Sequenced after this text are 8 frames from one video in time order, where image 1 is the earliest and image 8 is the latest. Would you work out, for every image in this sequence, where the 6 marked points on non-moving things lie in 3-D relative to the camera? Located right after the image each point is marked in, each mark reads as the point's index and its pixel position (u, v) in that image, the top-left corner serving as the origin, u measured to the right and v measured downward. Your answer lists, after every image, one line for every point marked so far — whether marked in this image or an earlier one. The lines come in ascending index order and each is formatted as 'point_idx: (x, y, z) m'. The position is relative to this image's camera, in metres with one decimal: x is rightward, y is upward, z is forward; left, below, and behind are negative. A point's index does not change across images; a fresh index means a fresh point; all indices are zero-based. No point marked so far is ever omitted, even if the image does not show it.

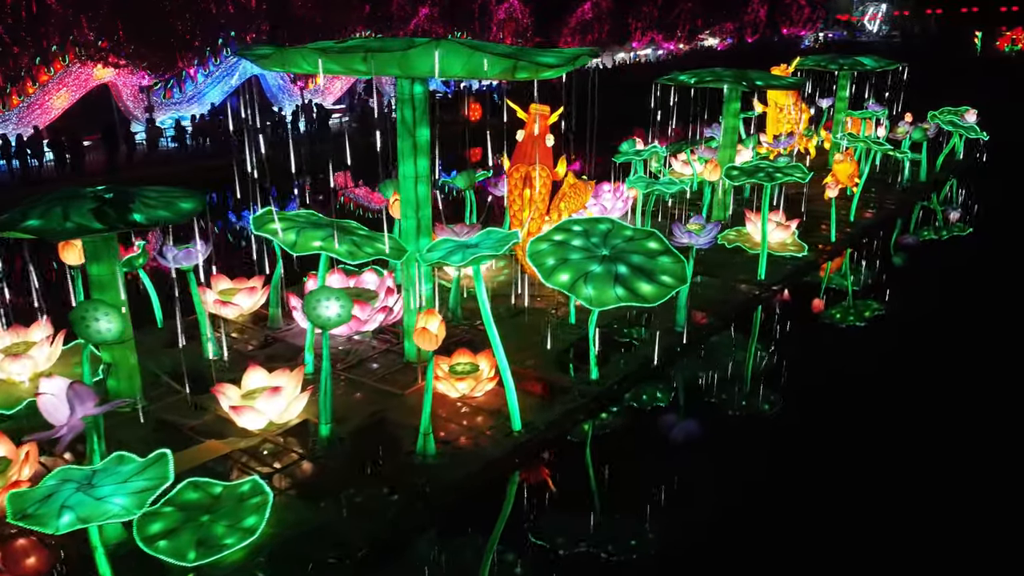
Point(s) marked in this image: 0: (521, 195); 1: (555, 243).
0: (0.0, +0.6, +5.9) m
1: (+0.2, +0.2, +4.6) m
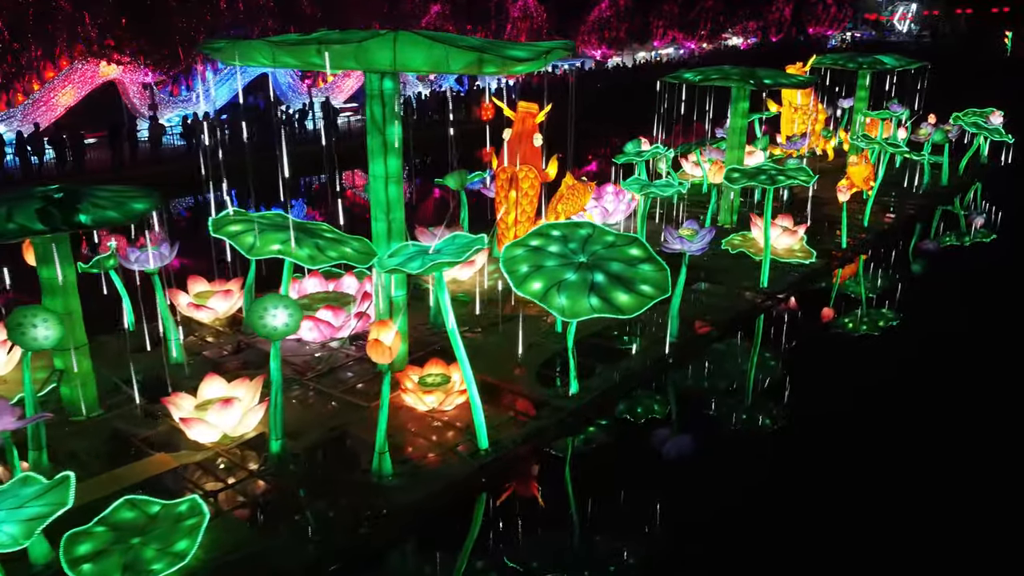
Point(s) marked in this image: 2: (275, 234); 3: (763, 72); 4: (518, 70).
0: (0.0, +0.6, +5.6) m
1: (+0.1, +0.2, +4.3) m
2: (-1.1, +0.3, +4.3) m
3: (+2.1, +1.8, +7.6) m
4: (0.0, +0.9, +3.8) m
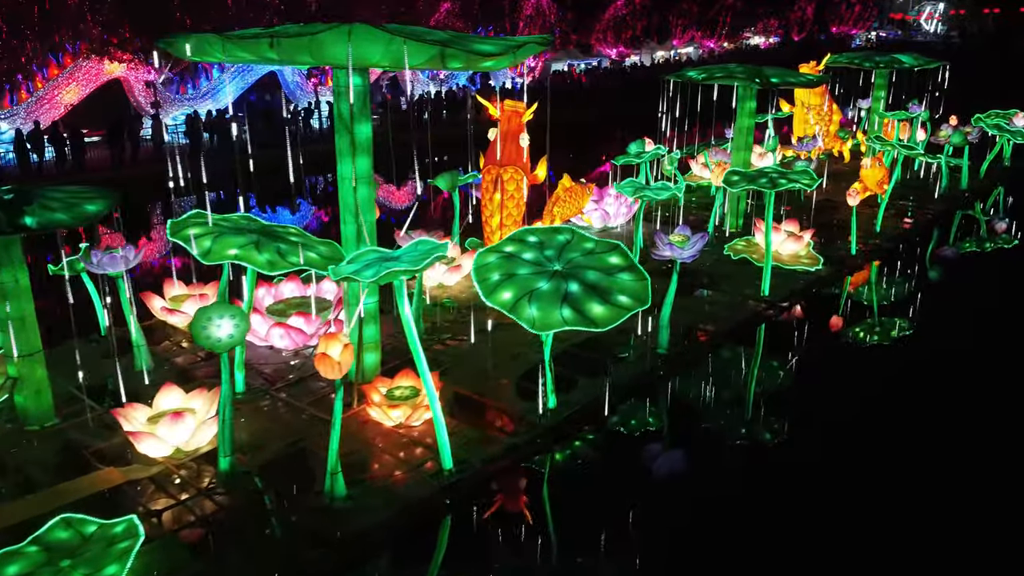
0: (-0.1, +0.5, +5.4) m
1: (0.0, +0.1, +4.0) m
2: (-1.3, +0.2, +4.1) m
3: (+2.1, +1.8, +7.3) m
4: (-0.1, +0.9, +3.6) m
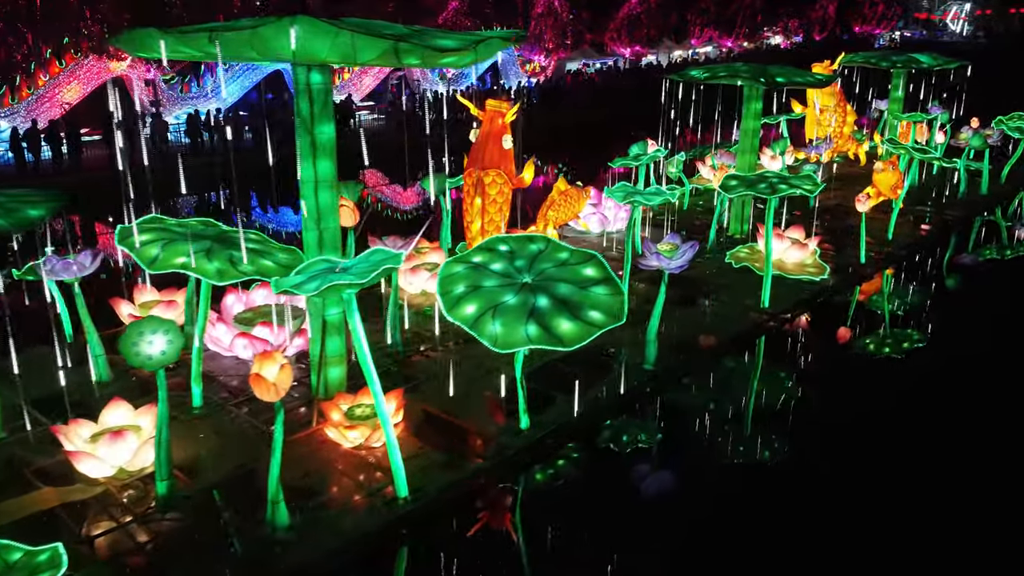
0: (-0.2, +0.5, +5.1) m
1: (-0.2, +0.1, +3.8) m
2: (-1.4, +0.2, +3.8) m
3: (+2.1, +1.7, +7.0) m
4: (-0.2, +0.8, +3.3) m
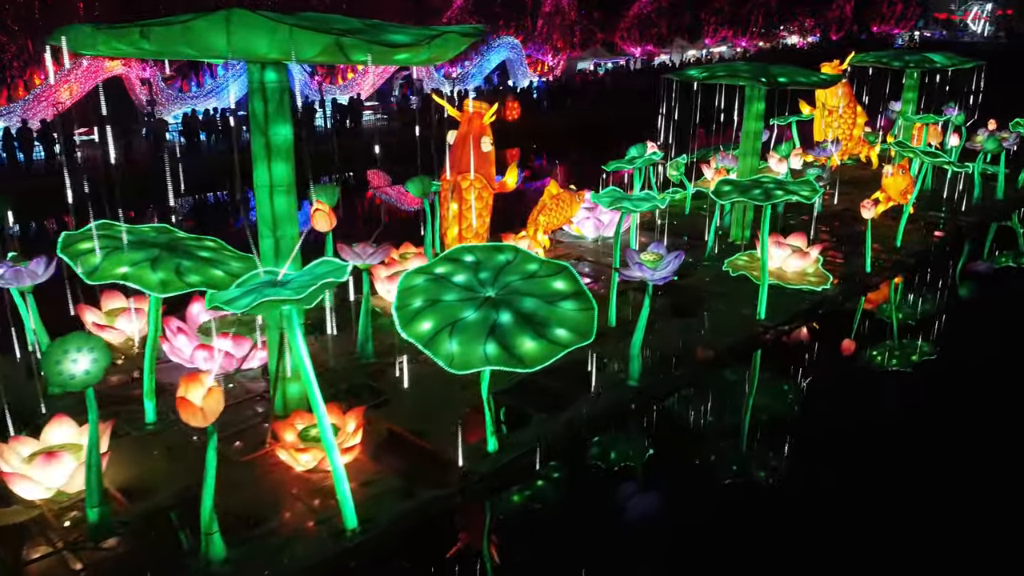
0: (-0.3, +0.4, +4.8) m
1: (-0.3, 0.0, +3.5) m
2: (-1.5, +0.1, +3.6) m
3: (+2.0, +1.6, +6.7) m
4: (-0.4, +0.8, +3.1) m
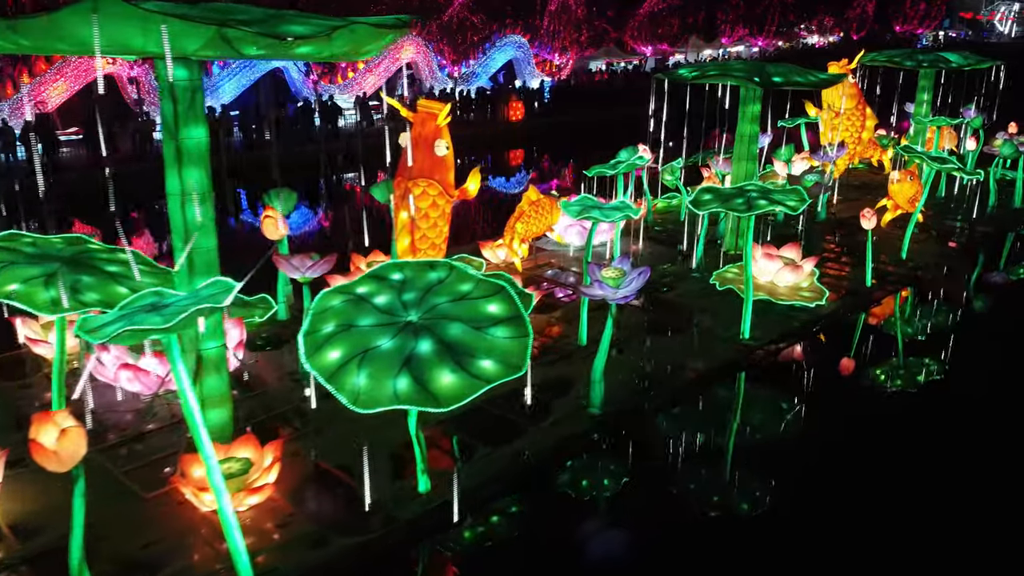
0: (-0.6, +0.3, +4.5) m
1: (-0.6, 0.0, +3.1) m
2: (-1.8, +0.1, +3.3) m
3: (+1.8, +1.5, +6.3) m
4: (-0.7, +0.7, +2.7) m
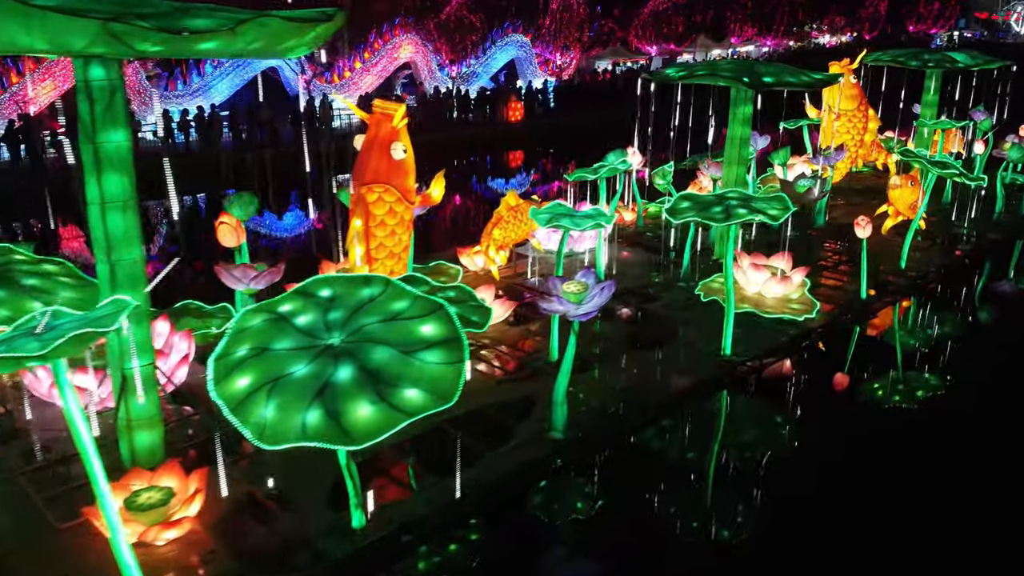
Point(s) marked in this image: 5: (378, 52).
0: (-0.7, +0.3, +4.2) m
1: (-0.8, -0.1, +2.9) m
2: (-2.0, 0.0, +3.0) m
3: (+1.7, +1.5, +6.0) m
4: (-0.9, +0.6, +2.4) m
5: (-2.4, +4.1, +15.5) m
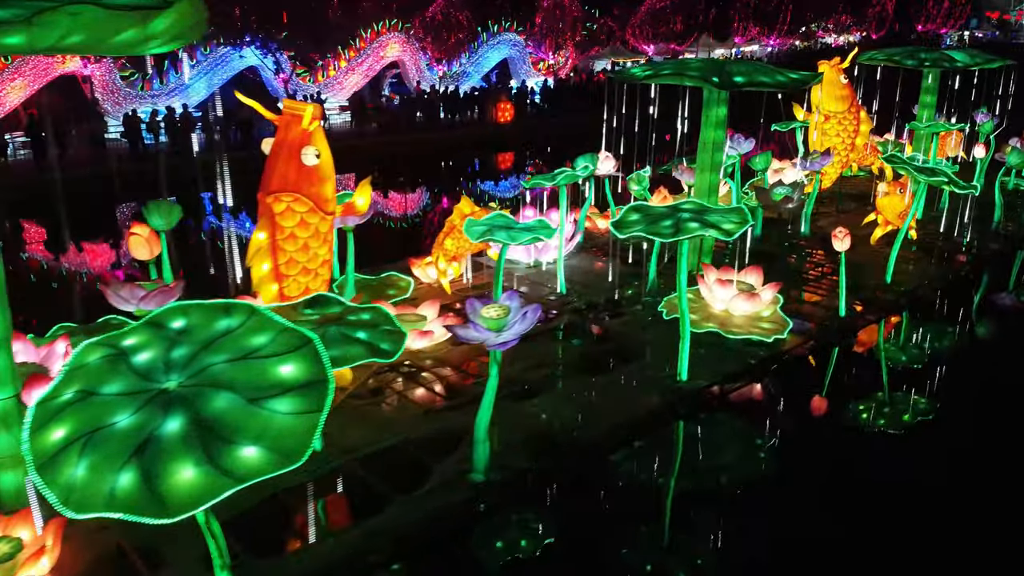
0: (-1.0, +0.2, +3.8) m
1: (-1.1, -0.2, +2.5) m
2: (-2.3, -0.1, +2.7) m
3: (+1.4, +1.4, +5.6) m
4: (-1.2, +0.6, +2.1) m
5: (-2.5, +4.0, +15.2) m
